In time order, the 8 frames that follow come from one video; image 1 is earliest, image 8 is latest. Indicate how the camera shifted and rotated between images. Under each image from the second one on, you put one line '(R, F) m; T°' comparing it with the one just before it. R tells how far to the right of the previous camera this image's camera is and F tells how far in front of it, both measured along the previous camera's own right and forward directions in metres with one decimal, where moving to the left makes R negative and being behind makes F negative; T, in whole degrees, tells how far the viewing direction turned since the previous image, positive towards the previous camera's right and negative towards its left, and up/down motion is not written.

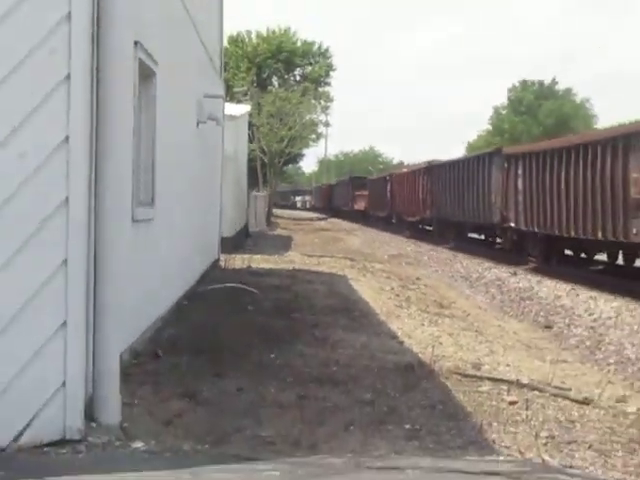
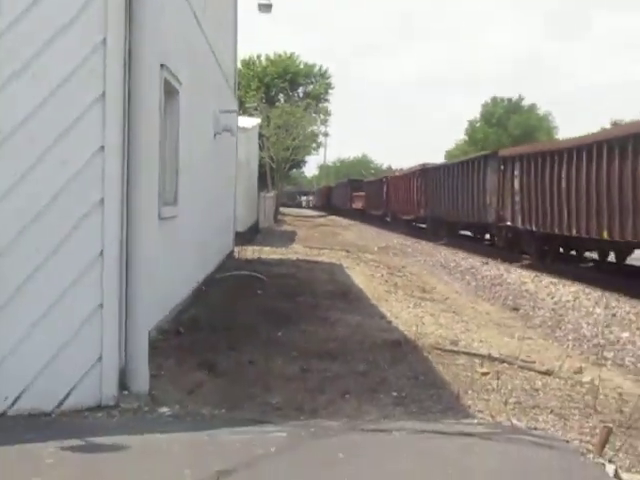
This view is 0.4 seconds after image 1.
(0.0, -0.4) m; 0°
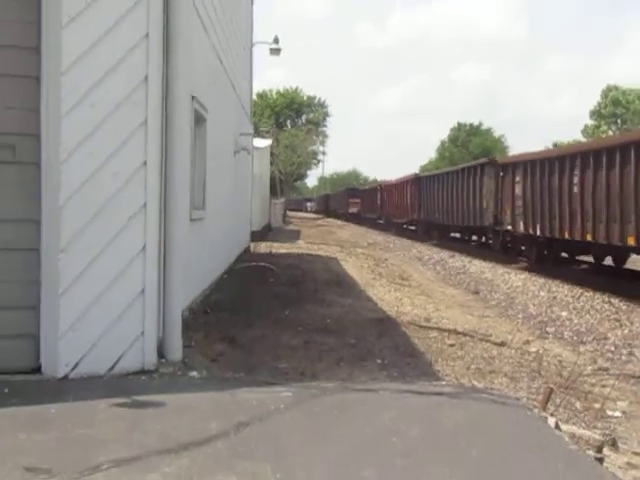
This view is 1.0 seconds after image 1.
(0.0, -0.7) m; -1°
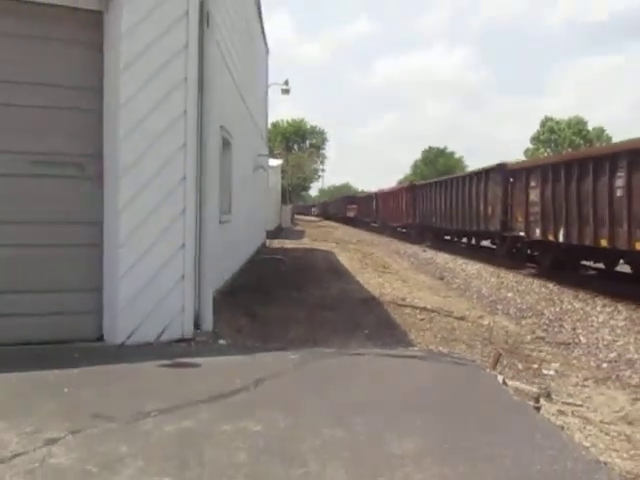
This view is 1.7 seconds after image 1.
(+0.1, -1.0) m; -1°
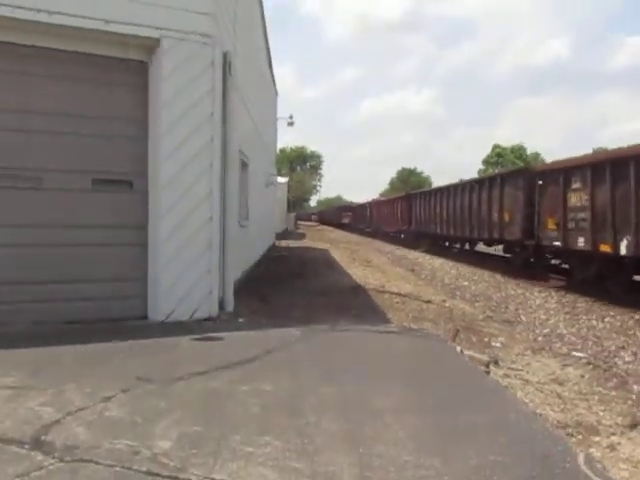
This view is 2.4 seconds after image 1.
(+0.1, -1.2) m; -1°
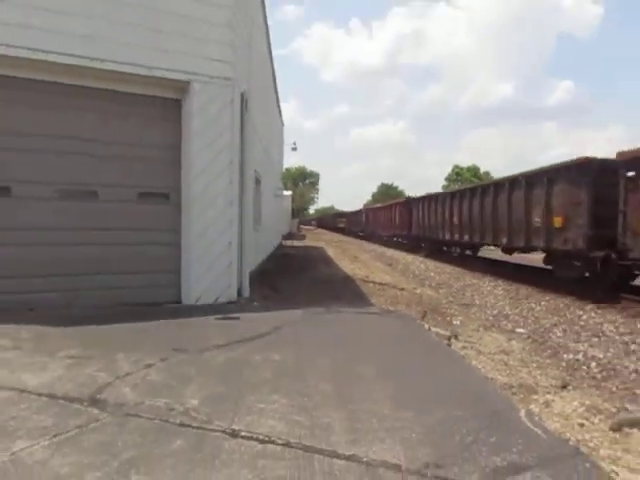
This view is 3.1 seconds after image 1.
(+0.1, -1.5) m; 0°
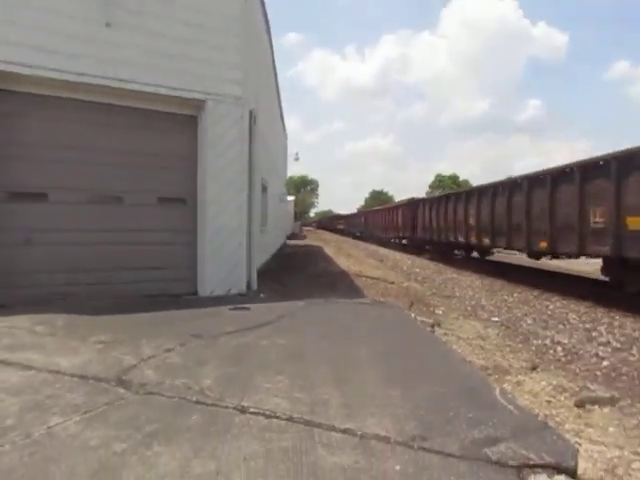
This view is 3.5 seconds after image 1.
(0.0, -1.0) m; 0°
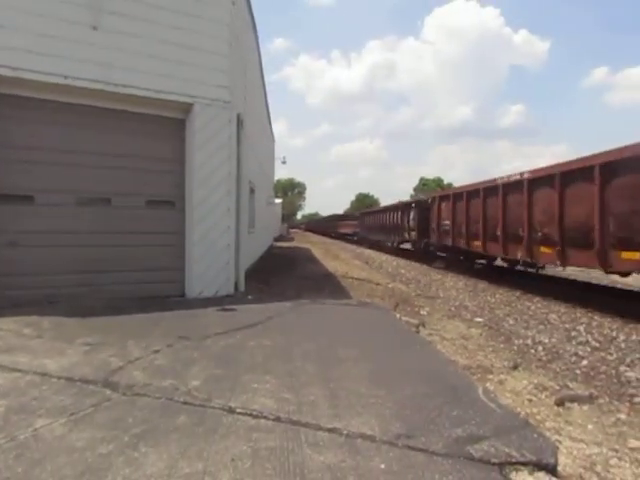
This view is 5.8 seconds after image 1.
(-0.1, -0.1) m; +2°
